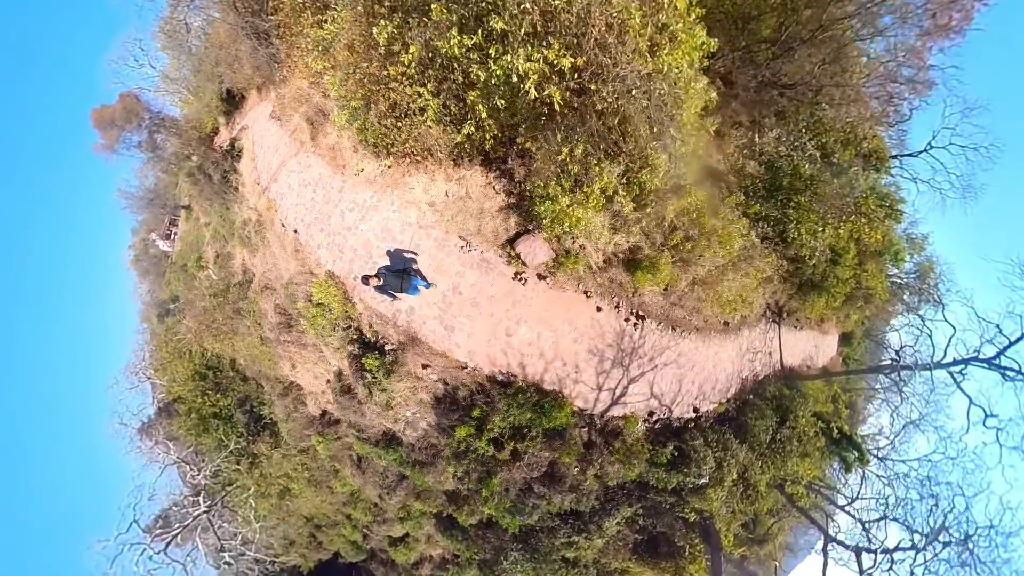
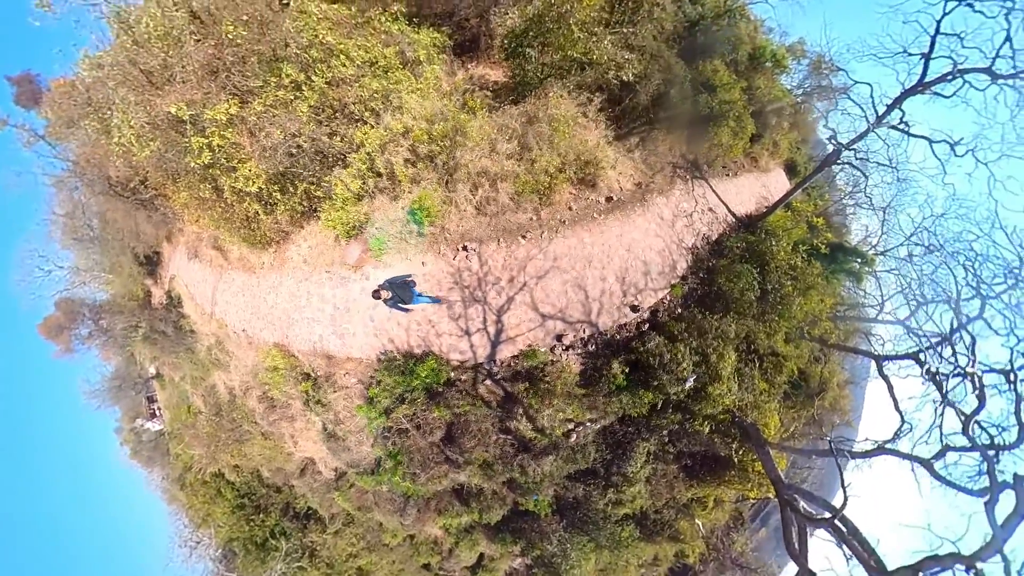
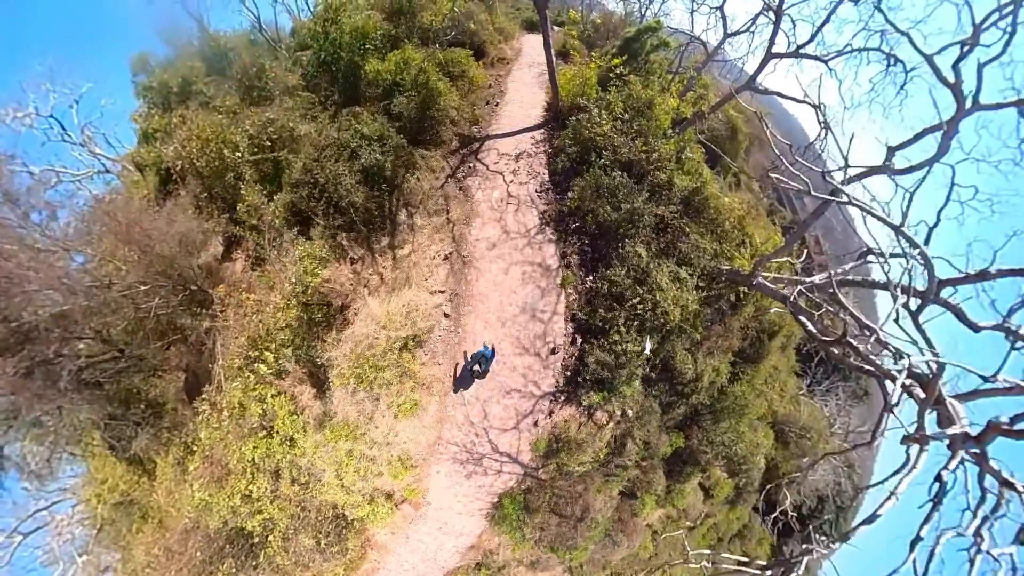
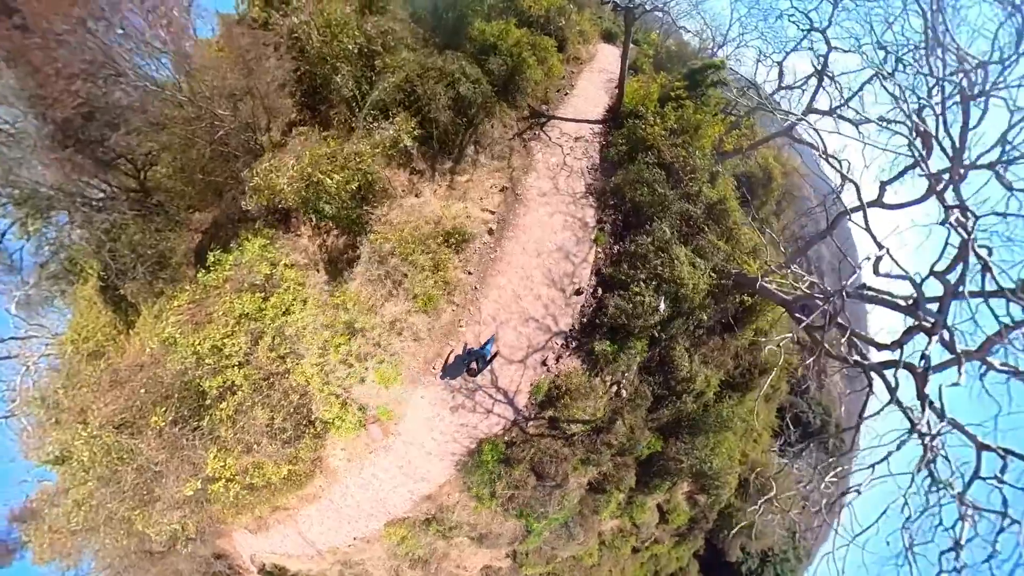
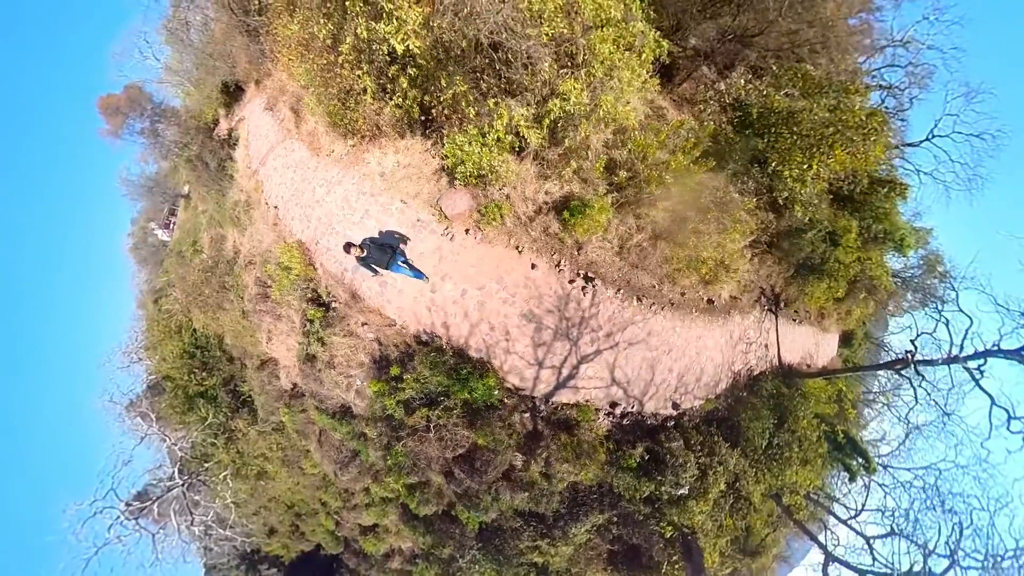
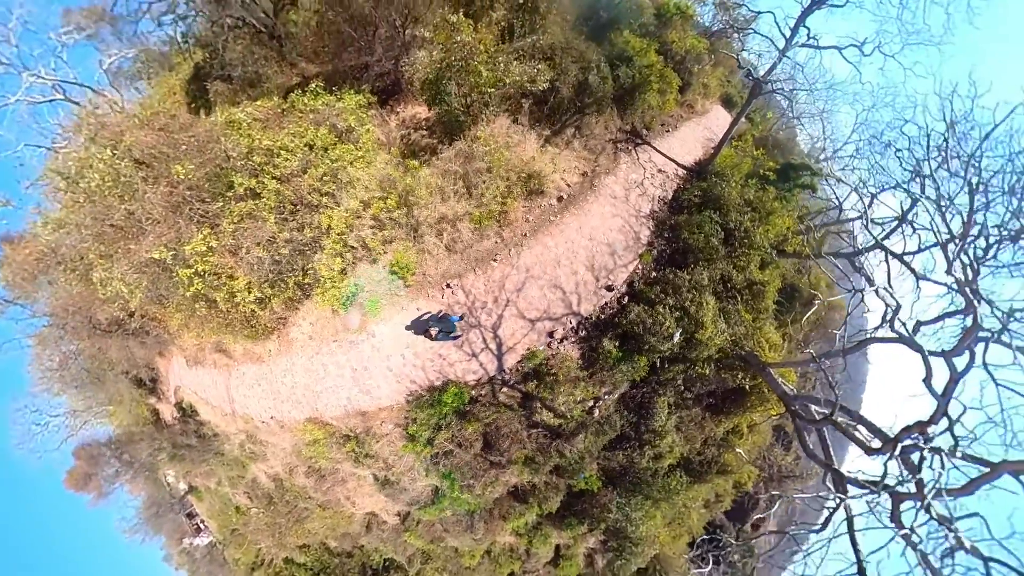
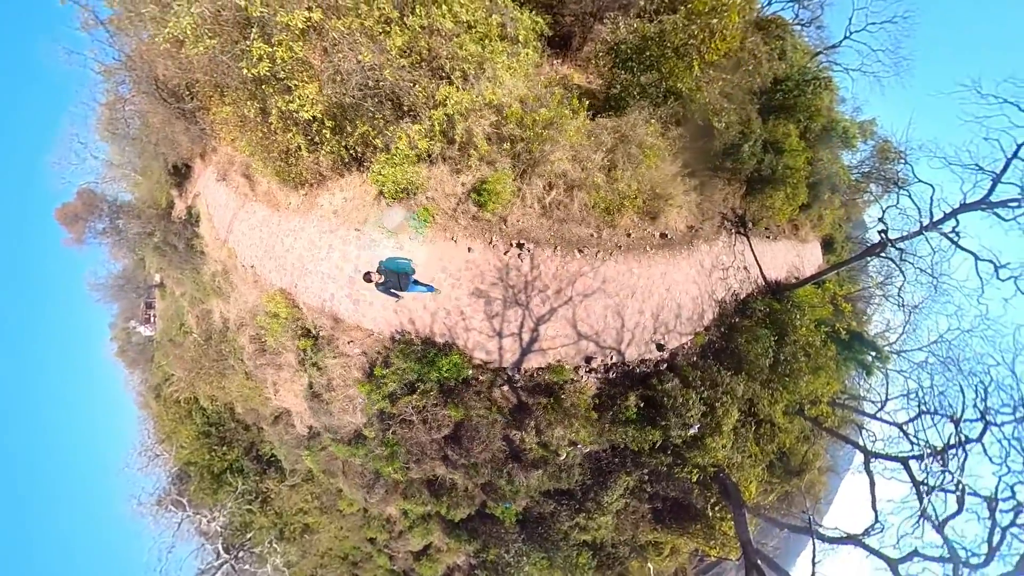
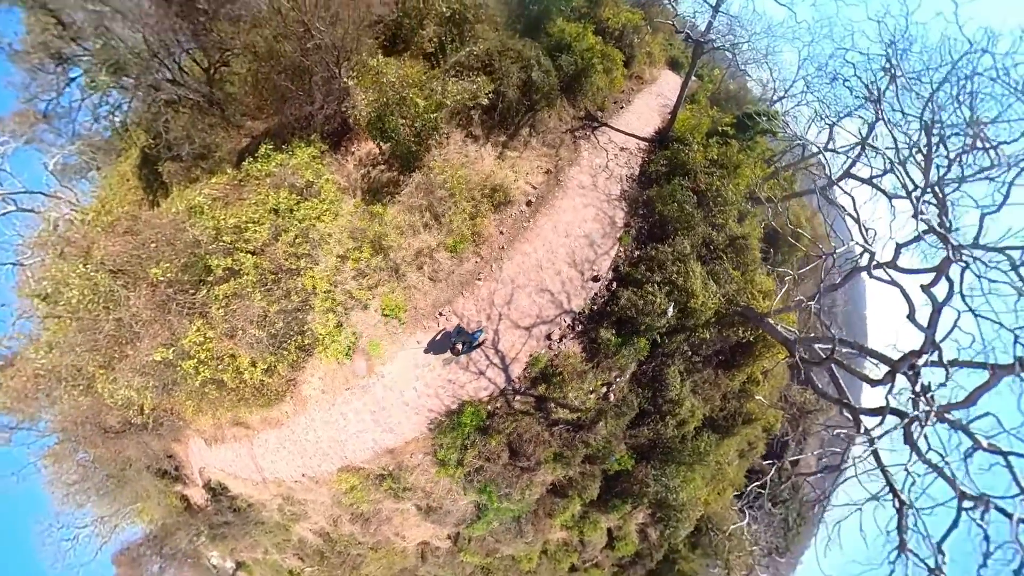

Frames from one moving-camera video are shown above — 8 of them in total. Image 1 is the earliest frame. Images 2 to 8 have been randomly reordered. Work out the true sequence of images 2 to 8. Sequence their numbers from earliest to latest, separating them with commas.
5, 7, 2, 6, 8, 4, 3
